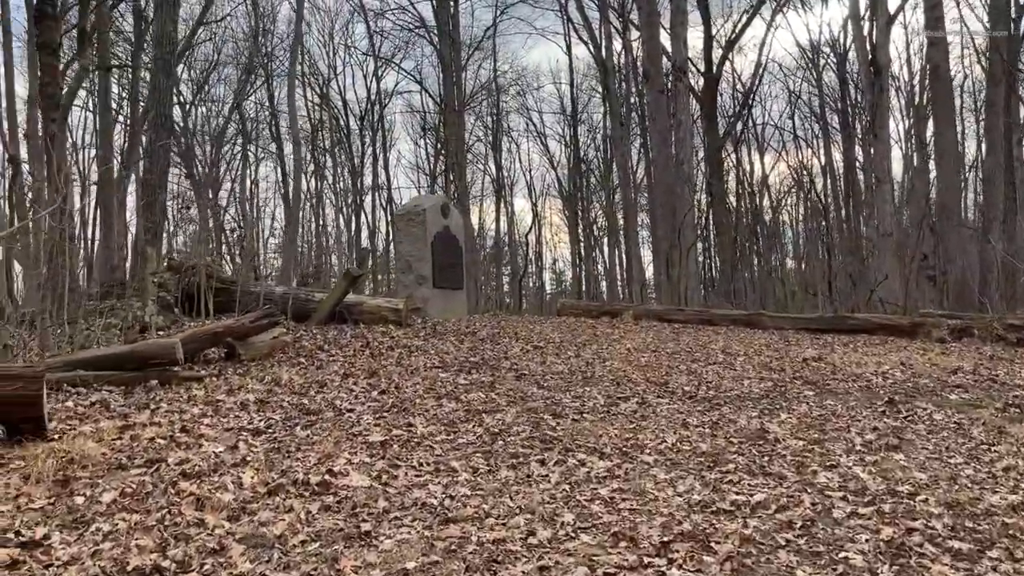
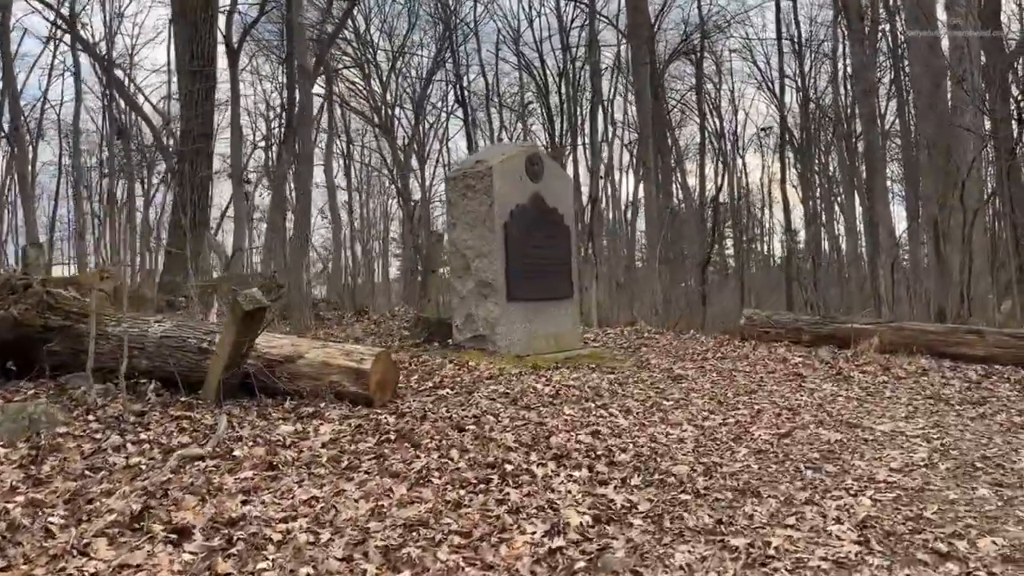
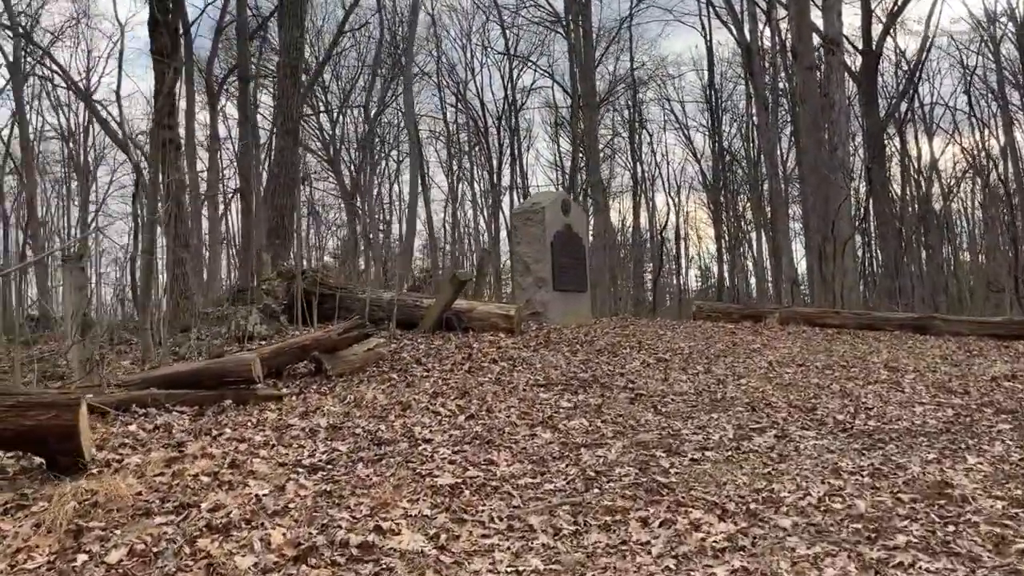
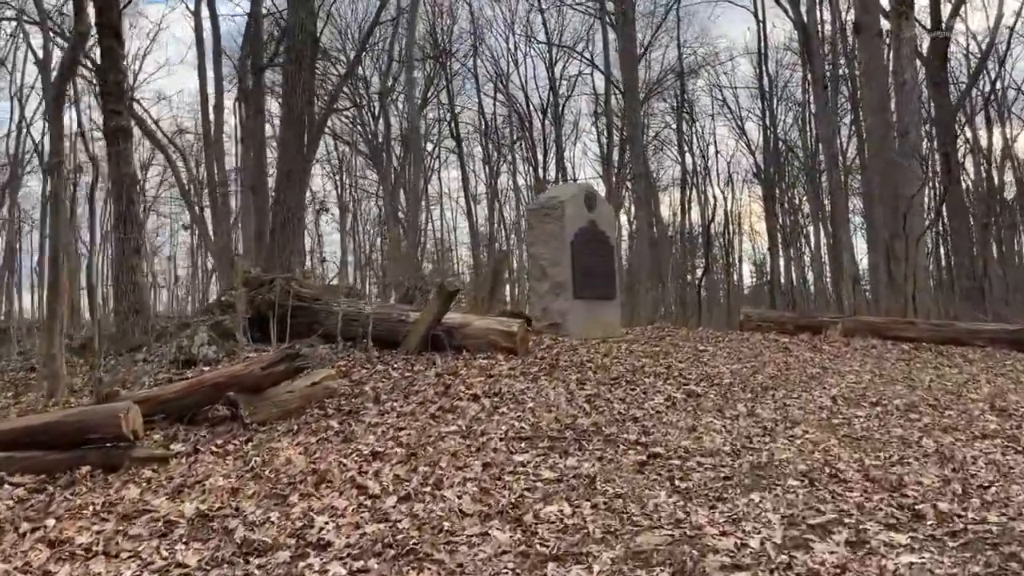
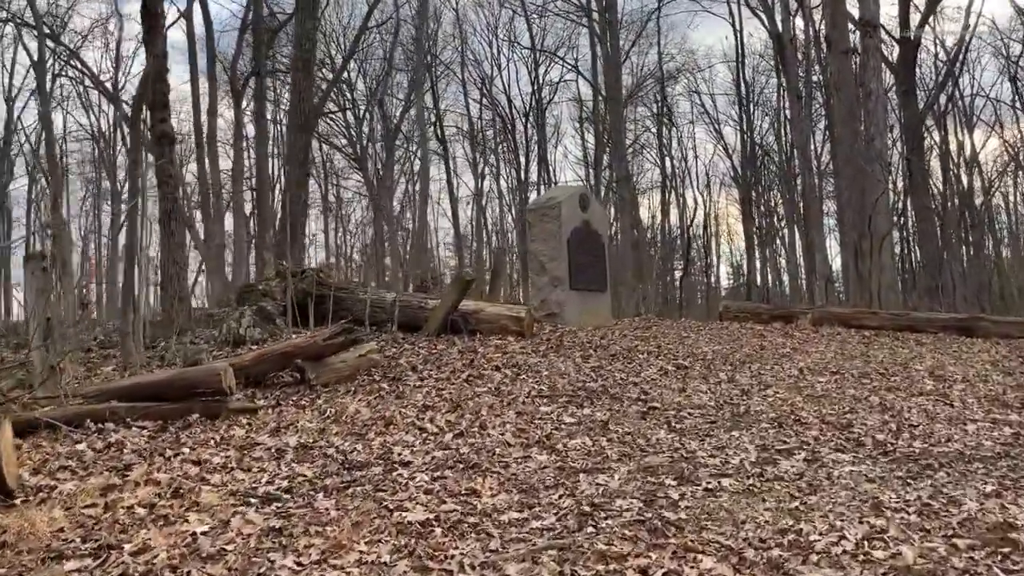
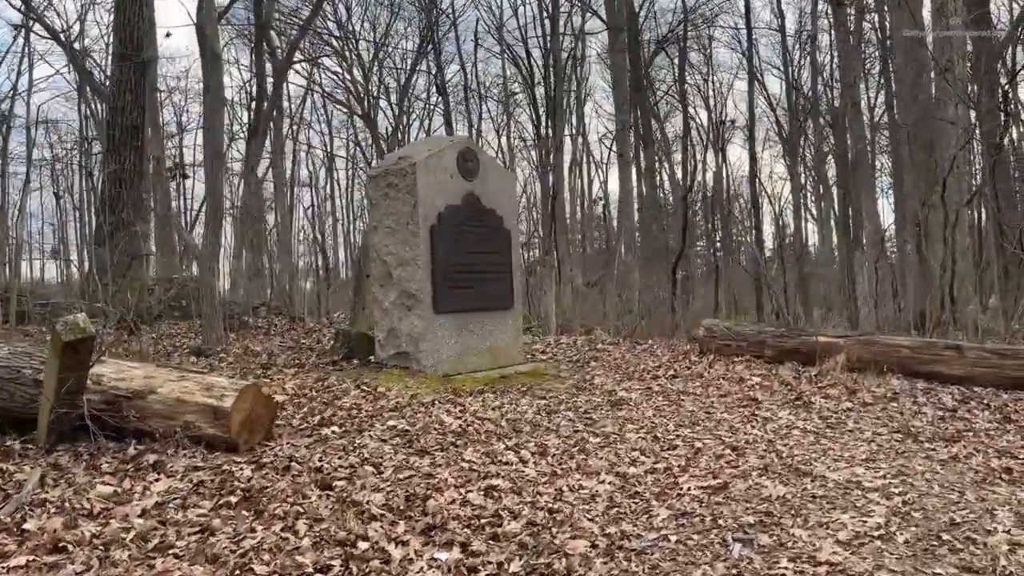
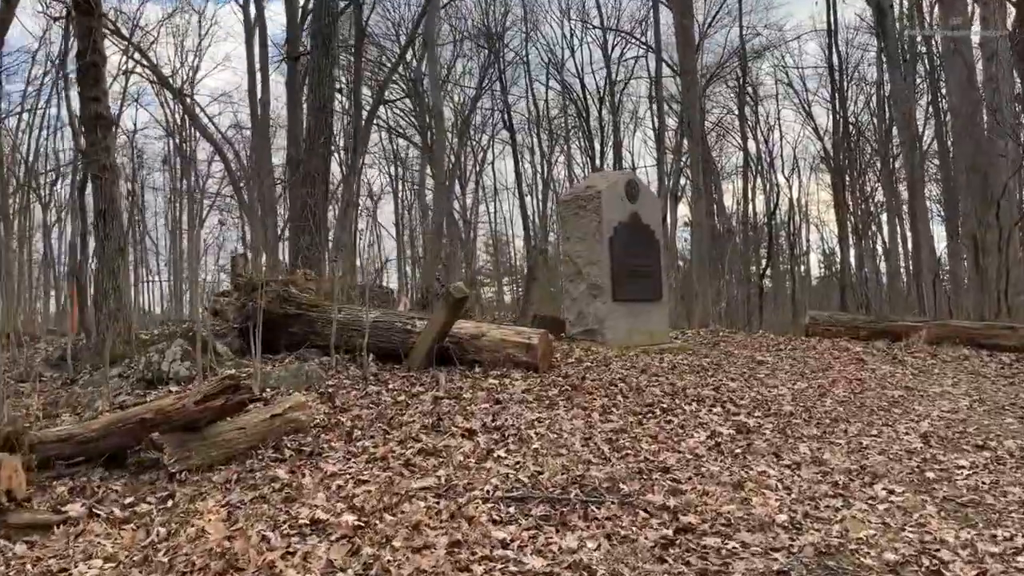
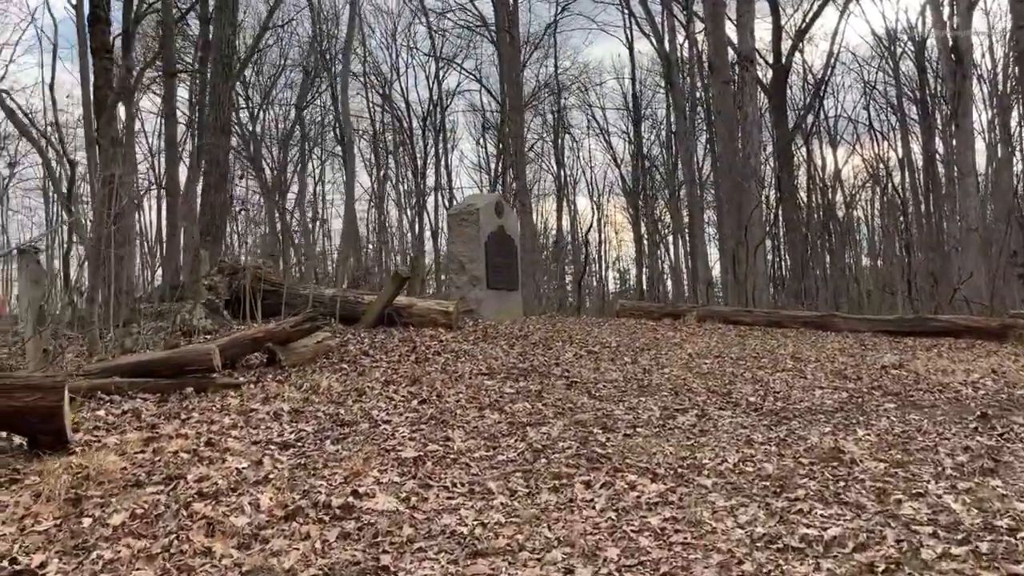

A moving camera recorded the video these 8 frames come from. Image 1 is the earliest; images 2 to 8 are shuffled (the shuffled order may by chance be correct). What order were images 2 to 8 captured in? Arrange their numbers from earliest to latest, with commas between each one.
8, 3, 5, 4, 7, 2, 6
